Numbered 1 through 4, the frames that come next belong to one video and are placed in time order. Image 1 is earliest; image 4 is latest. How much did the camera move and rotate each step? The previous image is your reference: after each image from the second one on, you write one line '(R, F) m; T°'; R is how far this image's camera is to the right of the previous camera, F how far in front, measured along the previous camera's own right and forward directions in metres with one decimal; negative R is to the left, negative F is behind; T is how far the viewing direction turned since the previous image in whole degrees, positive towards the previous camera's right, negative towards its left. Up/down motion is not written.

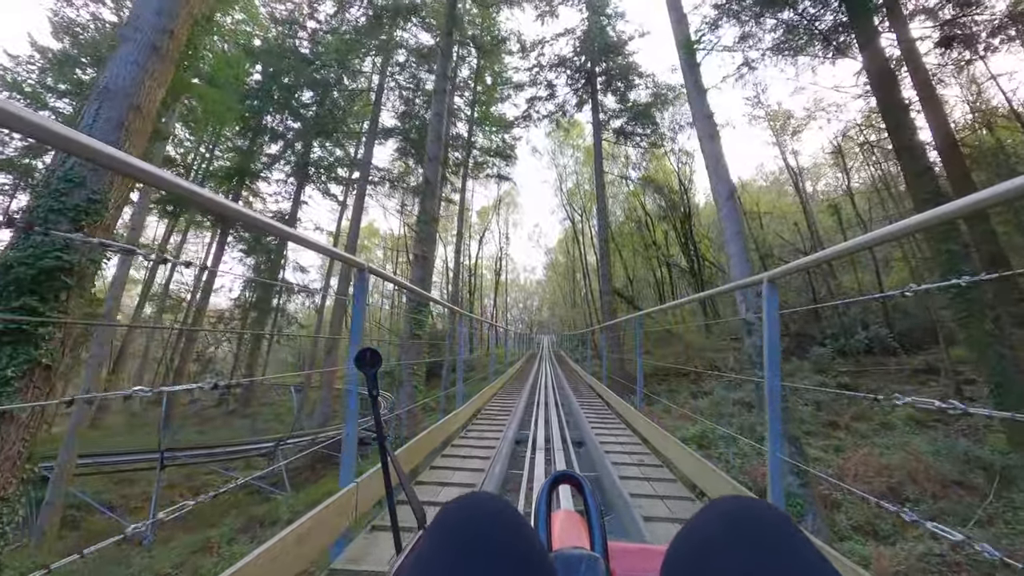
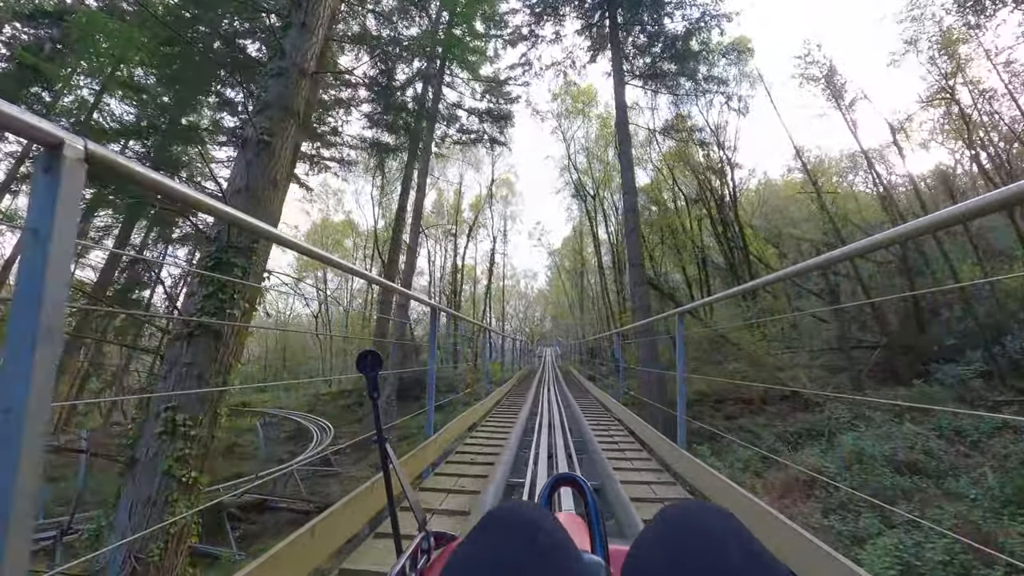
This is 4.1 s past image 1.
(+0.1, +1.4) m; 0°
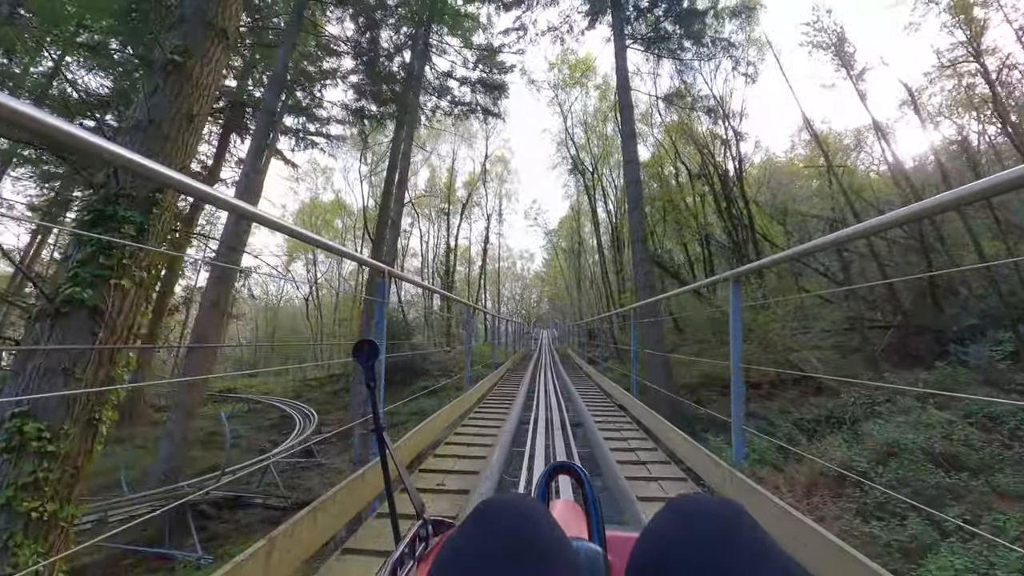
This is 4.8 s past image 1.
(0.0, +0.2) m; 0°
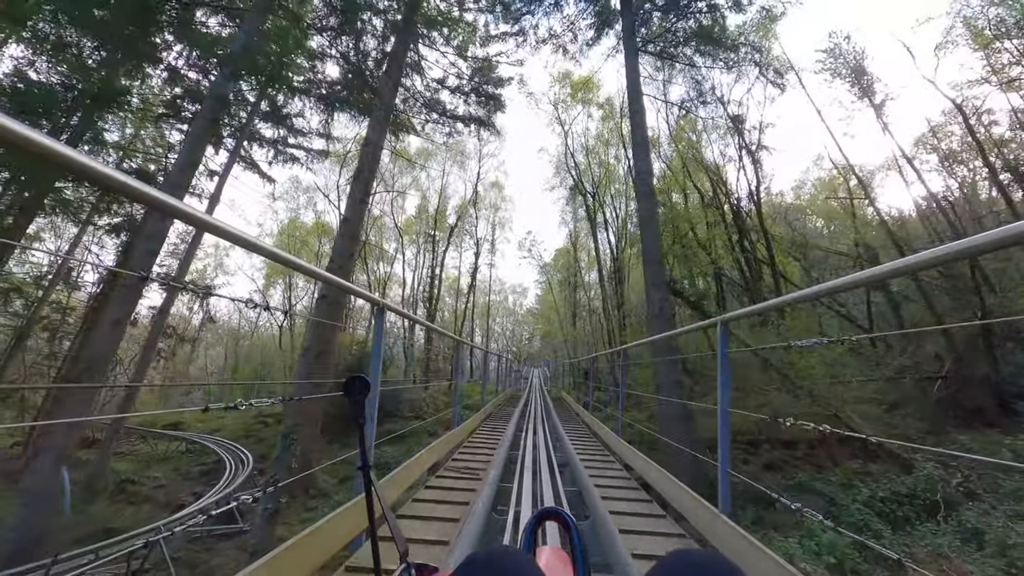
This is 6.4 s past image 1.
(0.0, +0.6) m; +1°
